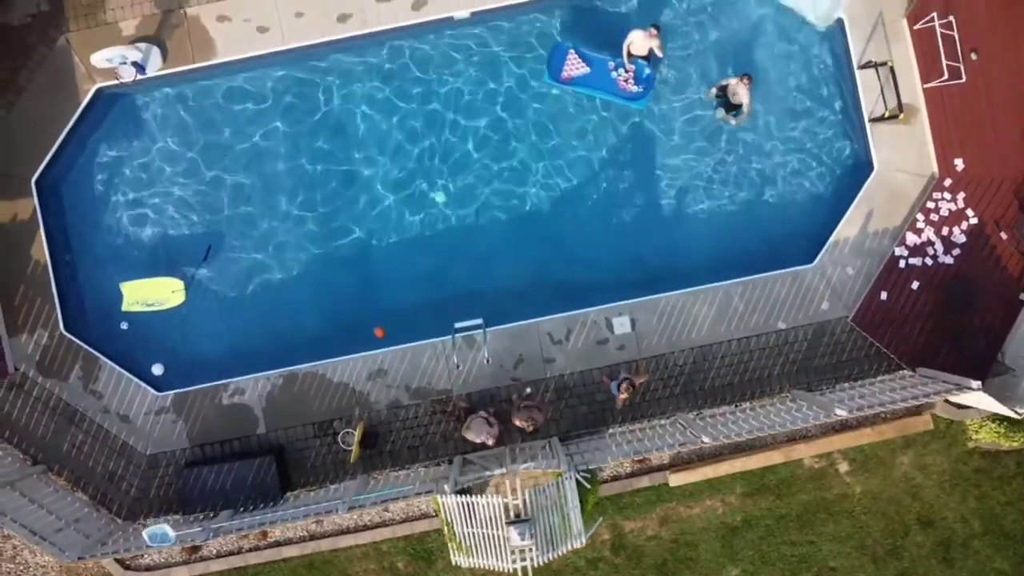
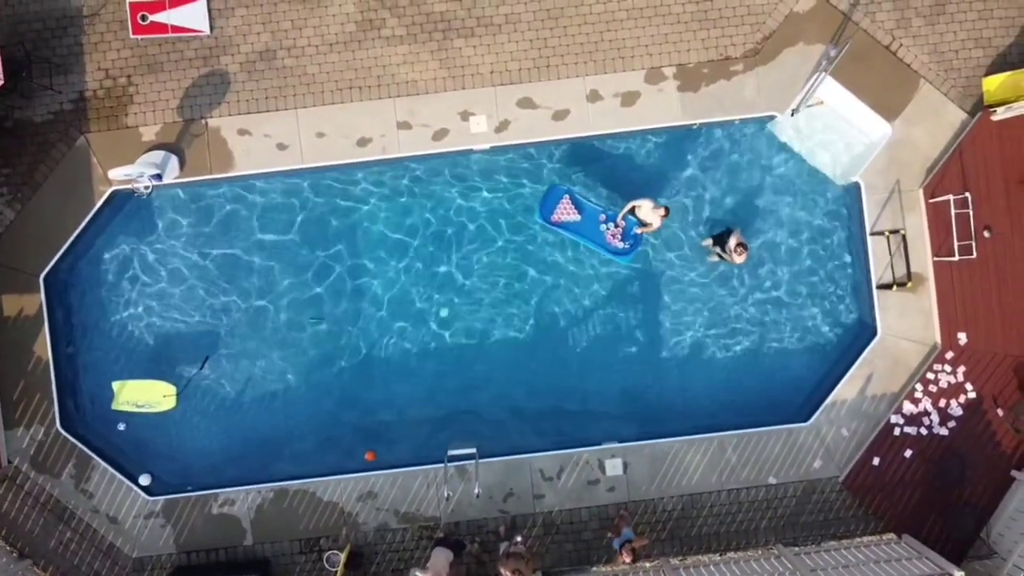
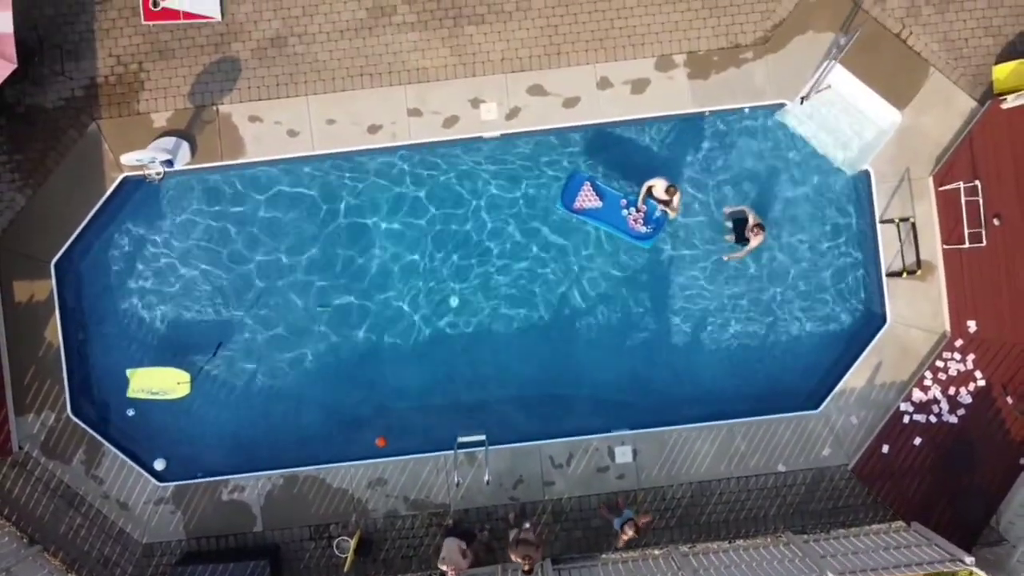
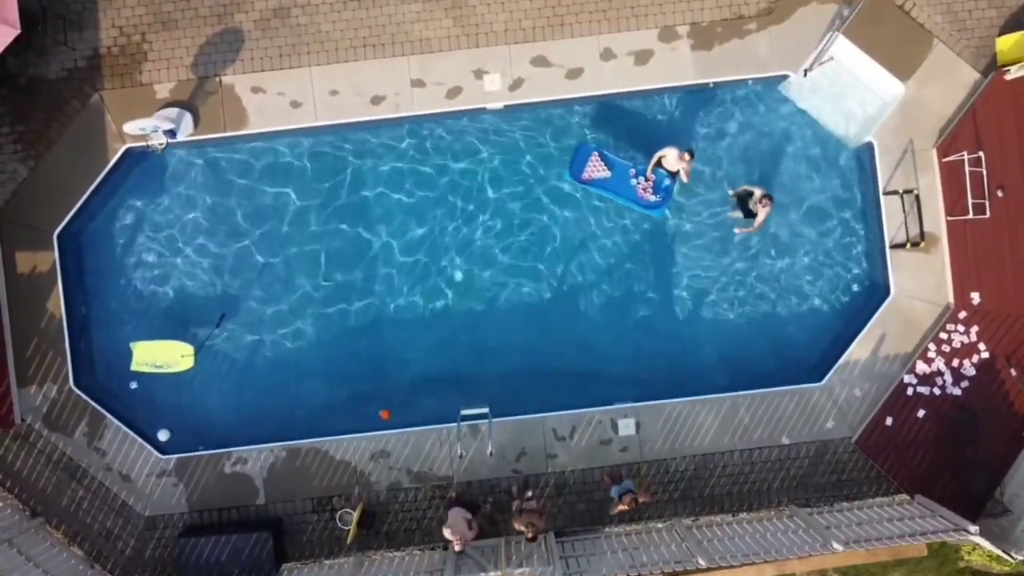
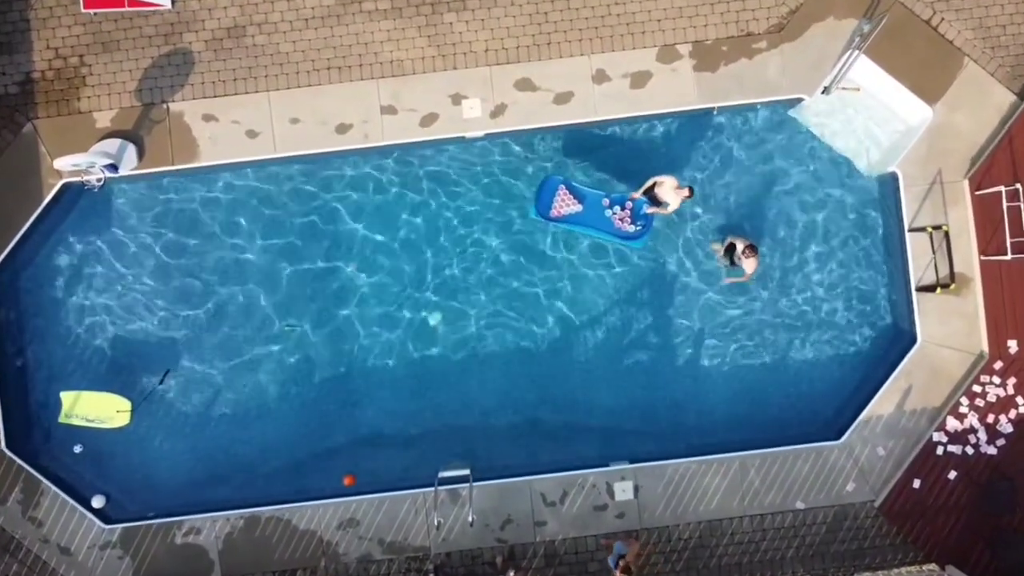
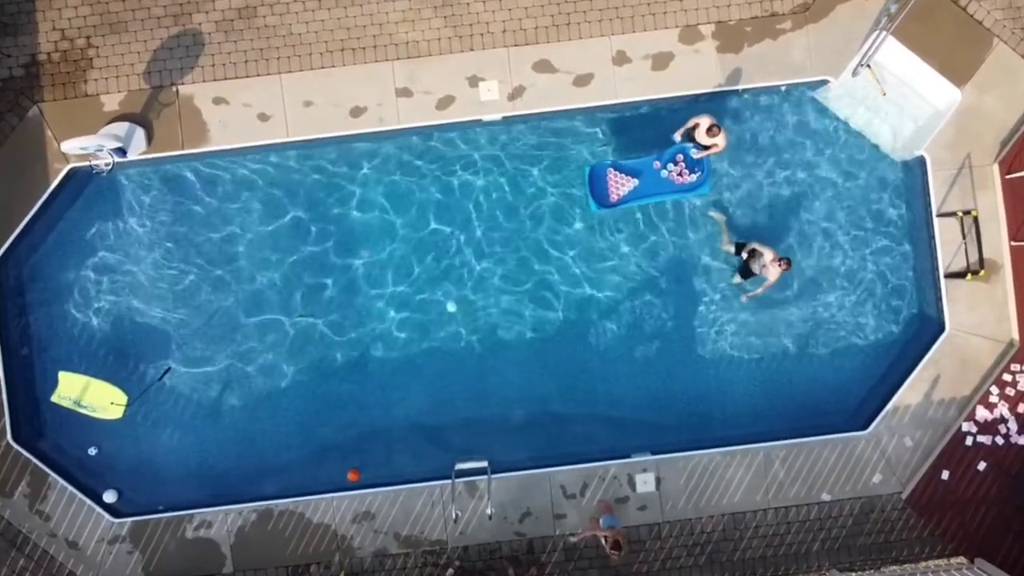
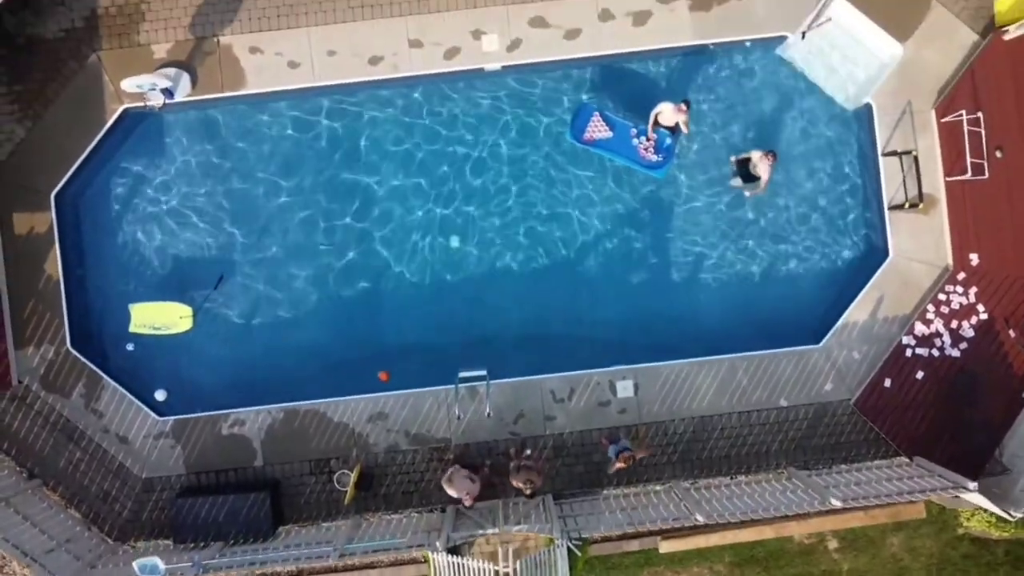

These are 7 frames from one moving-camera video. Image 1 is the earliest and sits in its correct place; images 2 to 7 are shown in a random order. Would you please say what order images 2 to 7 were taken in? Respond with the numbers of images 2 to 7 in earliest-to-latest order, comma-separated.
7, 4, 3, 2, 5, 6
